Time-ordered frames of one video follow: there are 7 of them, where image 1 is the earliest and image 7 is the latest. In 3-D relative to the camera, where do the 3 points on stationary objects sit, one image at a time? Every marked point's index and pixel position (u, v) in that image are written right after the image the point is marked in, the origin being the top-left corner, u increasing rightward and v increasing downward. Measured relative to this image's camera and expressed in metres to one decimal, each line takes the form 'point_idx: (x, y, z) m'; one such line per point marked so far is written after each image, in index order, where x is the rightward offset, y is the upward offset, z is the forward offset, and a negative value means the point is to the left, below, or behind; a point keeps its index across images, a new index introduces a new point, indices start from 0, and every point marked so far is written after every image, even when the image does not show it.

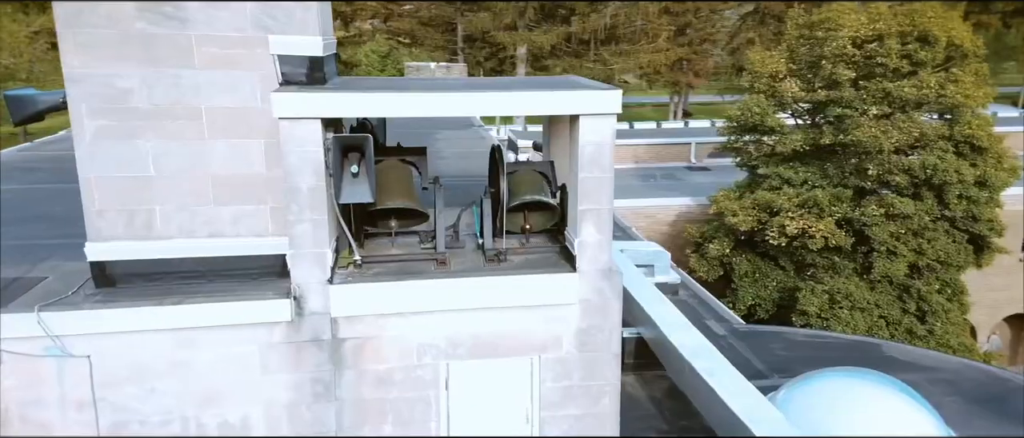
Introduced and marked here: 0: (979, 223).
0: (+10.4, -0.1, +16.5) m
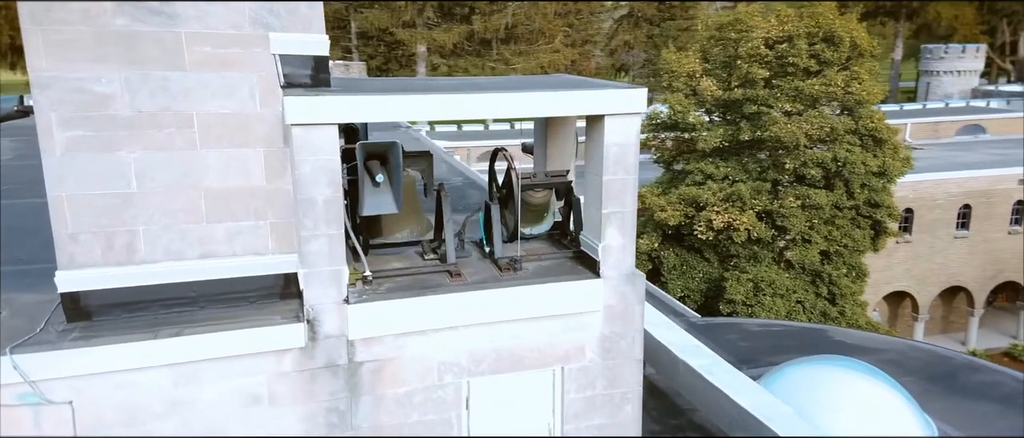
0: (+8.9, +0.2, +17.7) m
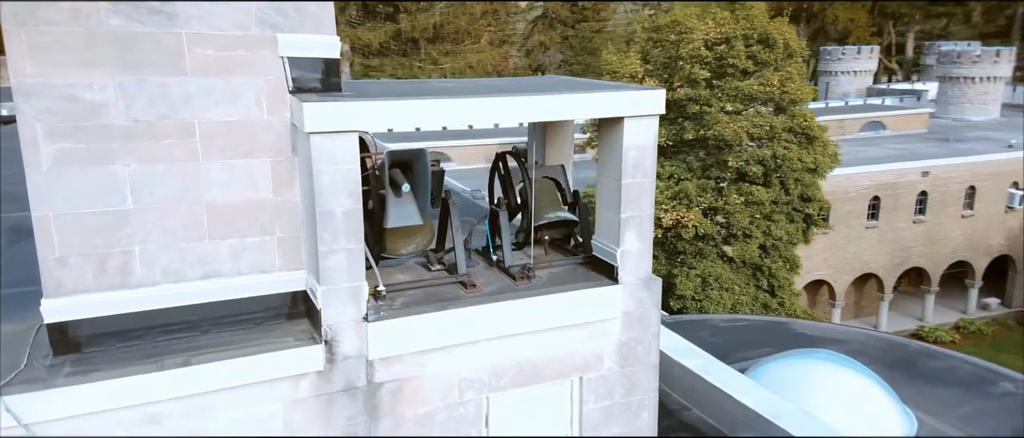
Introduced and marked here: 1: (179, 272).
0: (+7.6, +0.4, +18.4) m
1: (-2.1, -0.3, +4.6) m
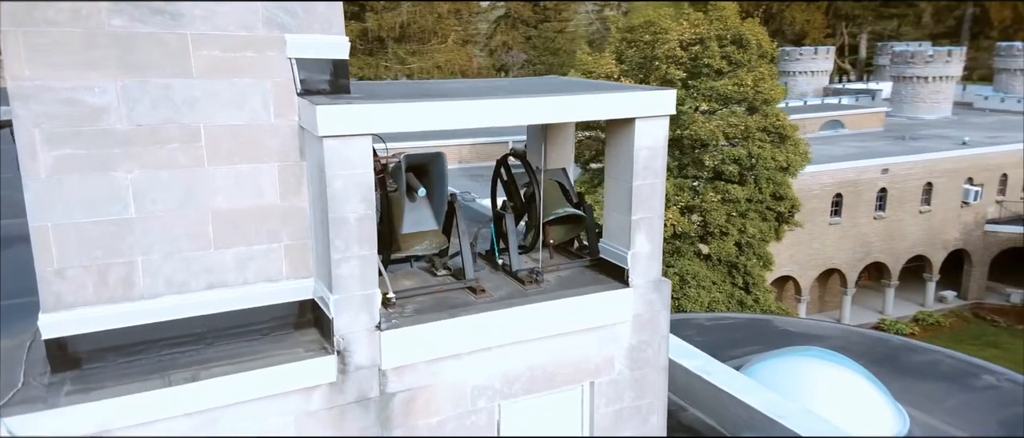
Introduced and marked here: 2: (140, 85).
0: (+7.0, +0.4, +18.7) m
1: (-2.0, -0.4, +4.4) m
2: (-2.1, +0.7, +4.1) m
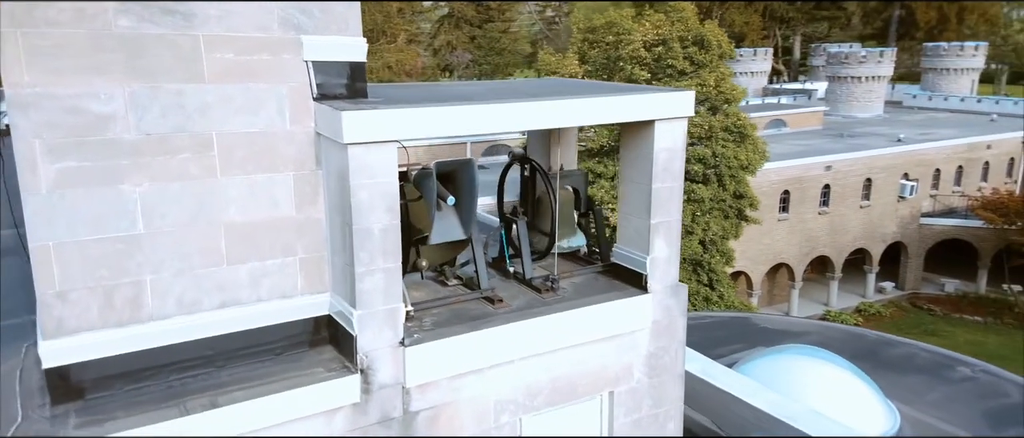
0: (+6.1, +0.5, +19.0) m
1: (-1.8, -0.5, +4.1) m
2: (-1.9, +0.7, +3.8) m
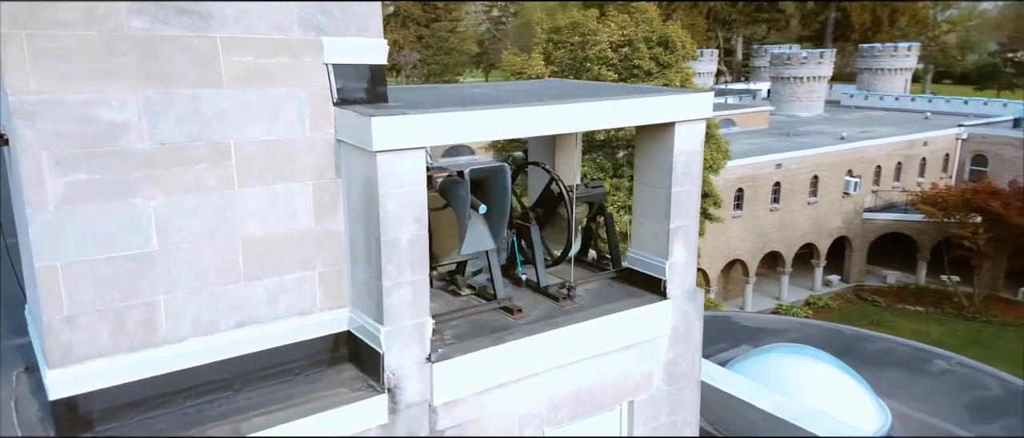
0: (+5.3, +0.5, +19.2) m
1: (-1.6, -0.5, +3.8) m
2: (-1.7, +0.6, +3.5) m
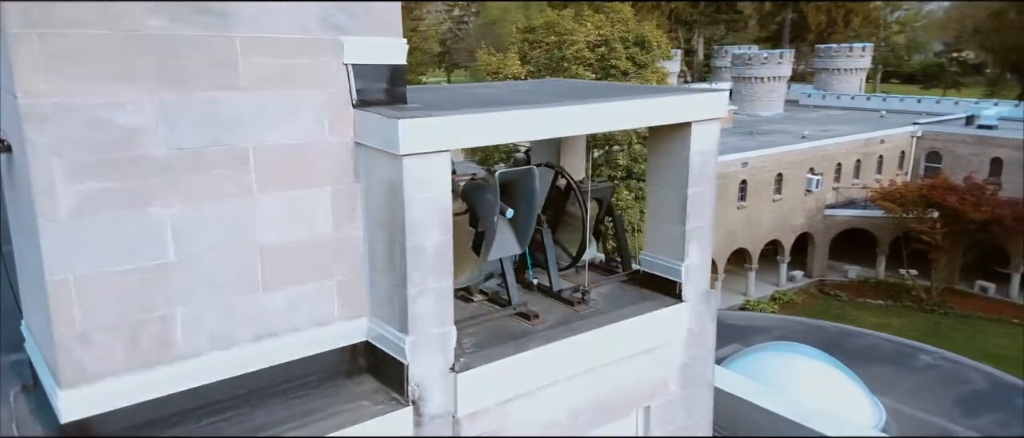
0: (+4.7, +0.6, +19.3) m
1: (-1.4, -0.6, +3.7) m
2: (-1.5, +0.5, +3.3) m
